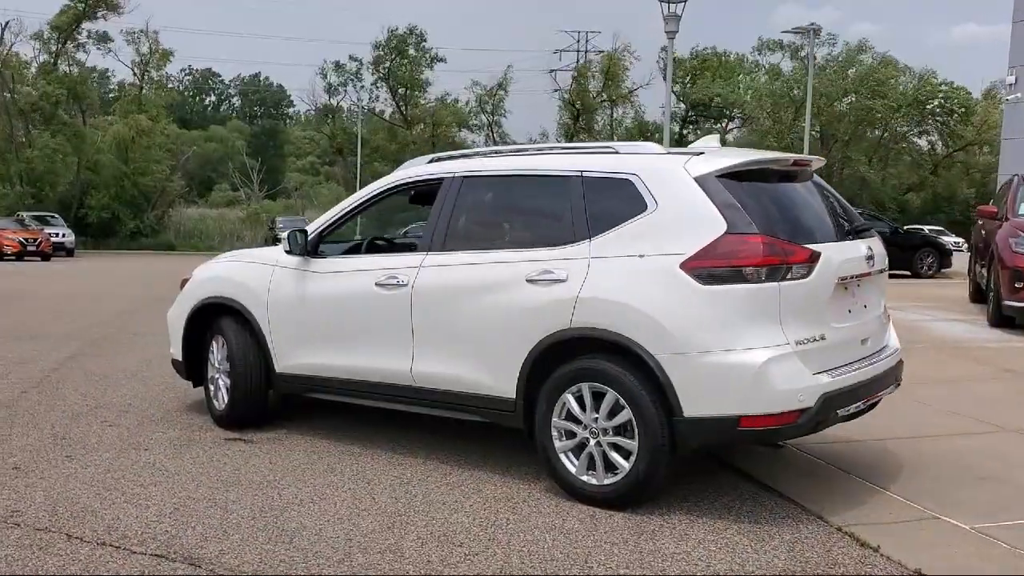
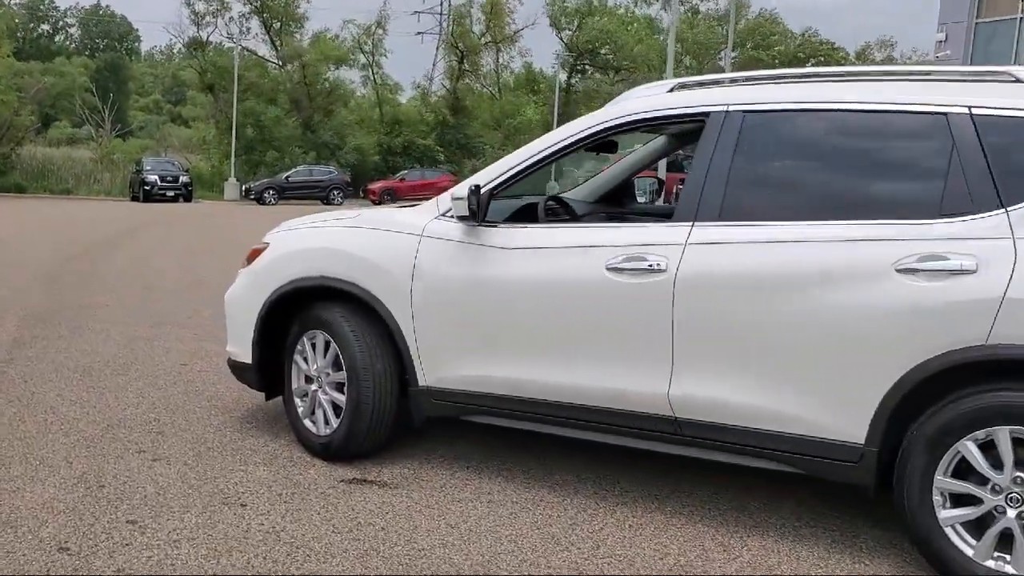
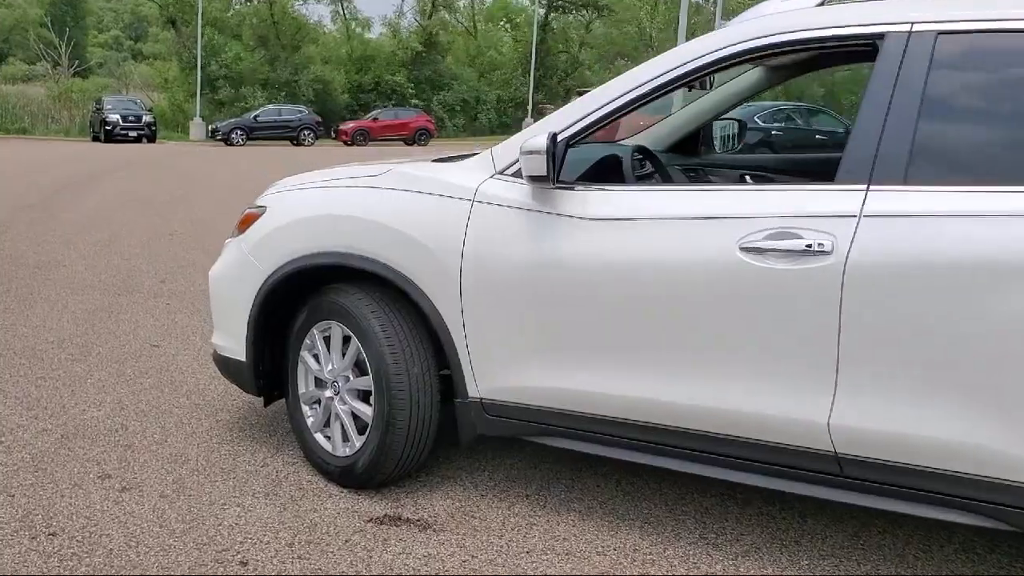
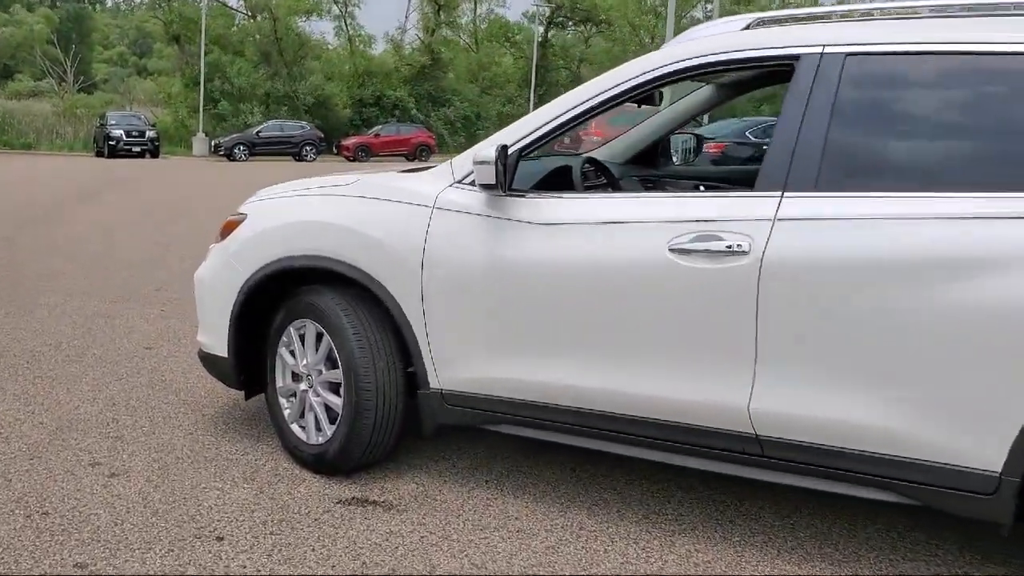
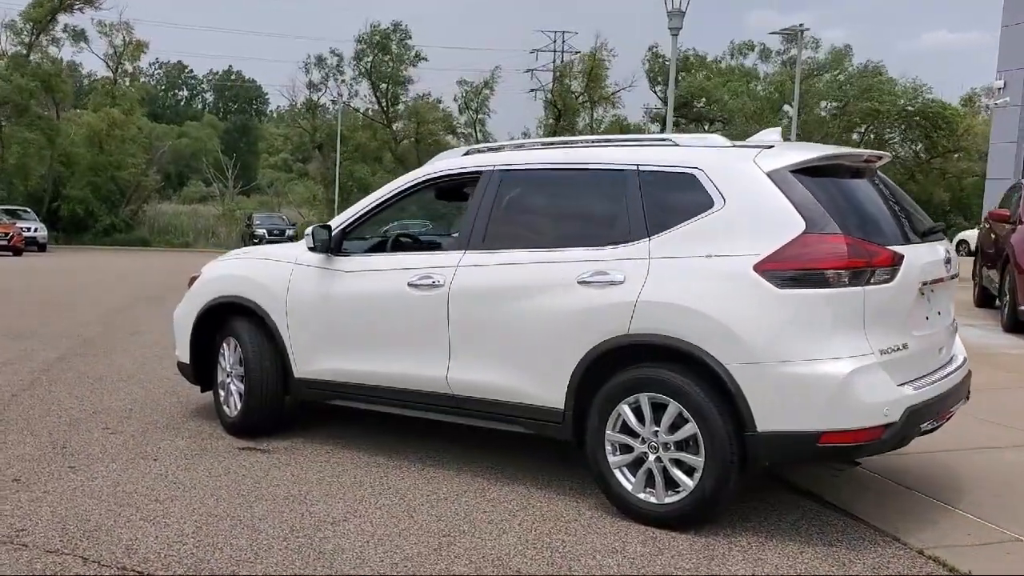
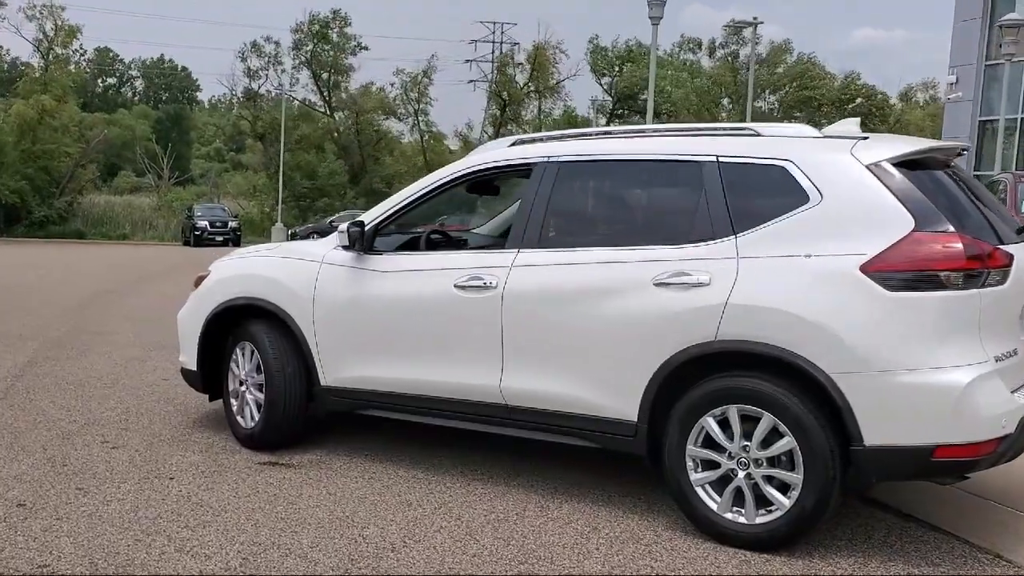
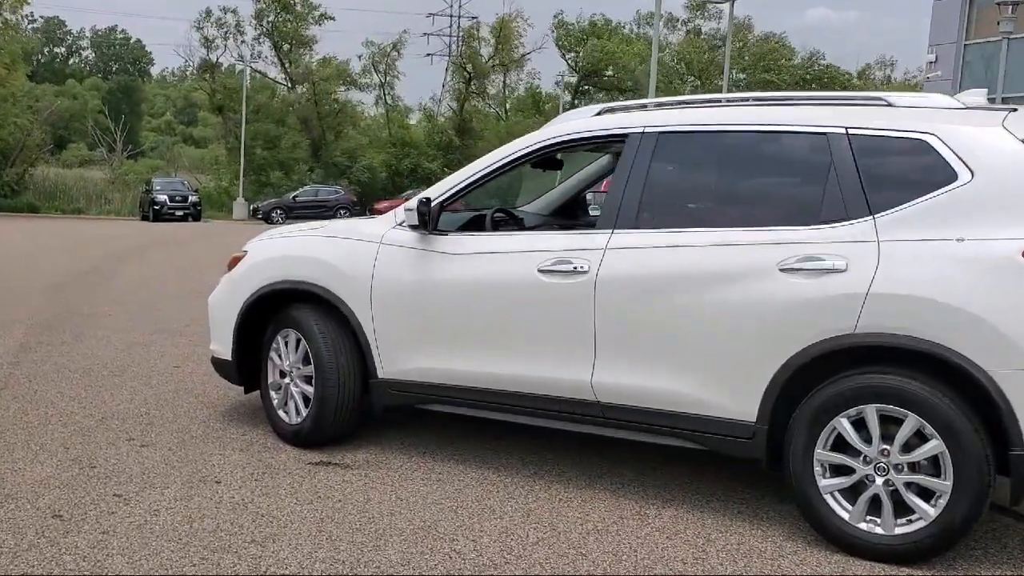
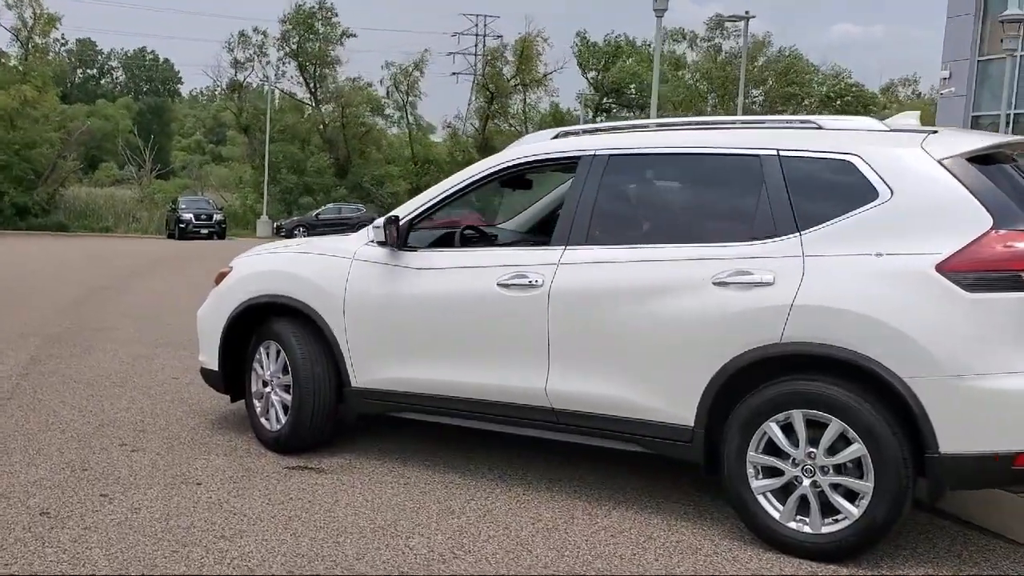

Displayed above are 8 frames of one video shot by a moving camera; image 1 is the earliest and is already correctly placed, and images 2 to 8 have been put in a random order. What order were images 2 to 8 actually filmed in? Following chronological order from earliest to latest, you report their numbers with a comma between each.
5, 6, 8, 7, 2, 4, 3
